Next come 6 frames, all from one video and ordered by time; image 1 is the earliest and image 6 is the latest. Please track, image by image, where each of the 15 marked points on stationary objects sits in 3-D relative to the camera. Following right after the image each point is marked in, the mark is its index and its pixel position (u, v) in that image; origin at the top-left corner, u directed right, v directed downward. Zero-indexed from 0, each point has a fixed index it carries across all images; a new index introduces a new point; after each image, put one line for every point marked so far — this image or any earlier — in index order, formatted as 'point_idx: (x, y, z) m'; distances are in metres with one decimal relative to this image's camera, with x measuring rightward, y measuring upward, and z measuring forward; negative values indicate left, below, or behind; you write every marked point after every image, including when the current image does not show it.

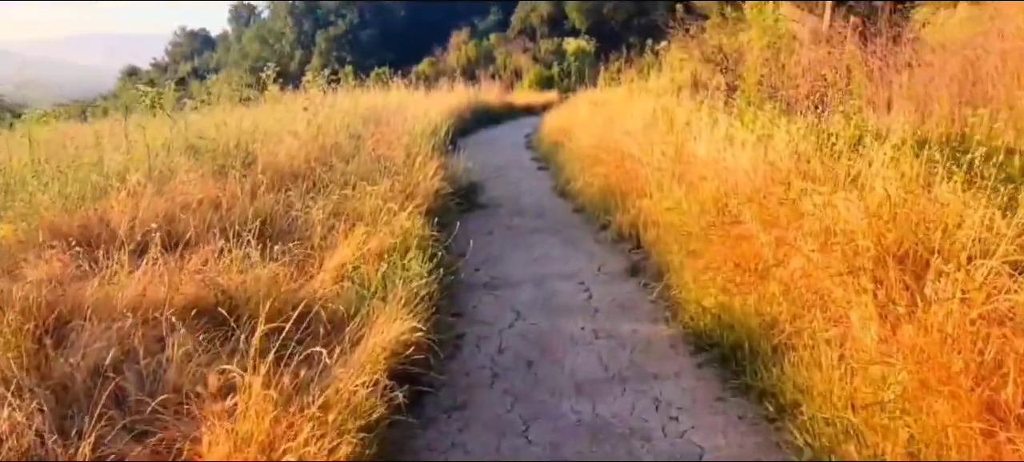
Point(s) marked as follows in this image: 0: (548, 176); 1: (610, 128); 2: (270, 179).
0: (+0.3, +0.5, +7.6) m
1: (+0.9, +1.0, +7.7) m
2: (-1.6, +0.3, +5.2) m
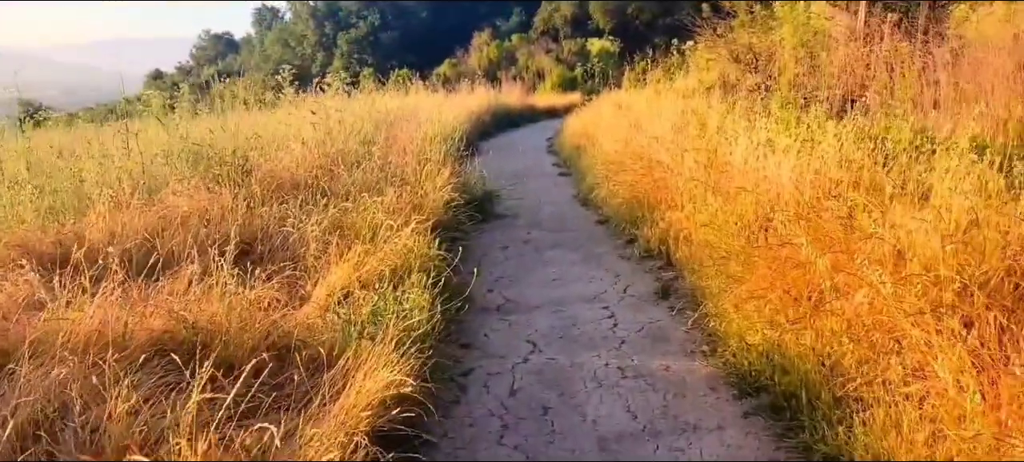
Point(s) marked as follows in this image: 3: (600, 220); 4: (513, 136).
0: (+0.5, +0.4, +7.2) m
1: (+1.1, +0.9, +7.3) m
2: (-1.5, +0.2, +4.8) m
3: (+0.6, +0.1, +5.5) m
4: (0.0, +1.4, +11.7) m
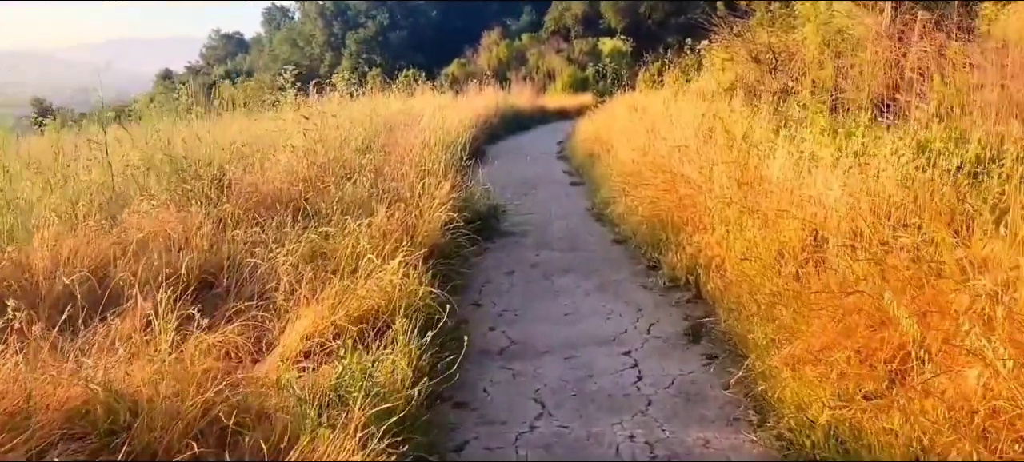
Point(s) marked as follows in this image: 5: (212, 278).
0: (+0.6, +0.3, +6.6) m
1: (+1.2, +0.8, +6.7) m
2: (-1.4, +0.1, +4.3) m
3: (+0.7, -0.1, +4.9) m
4: (+0.1, +1.3, +11.1) m
5: (-1.3, -0.2, +3.5) m
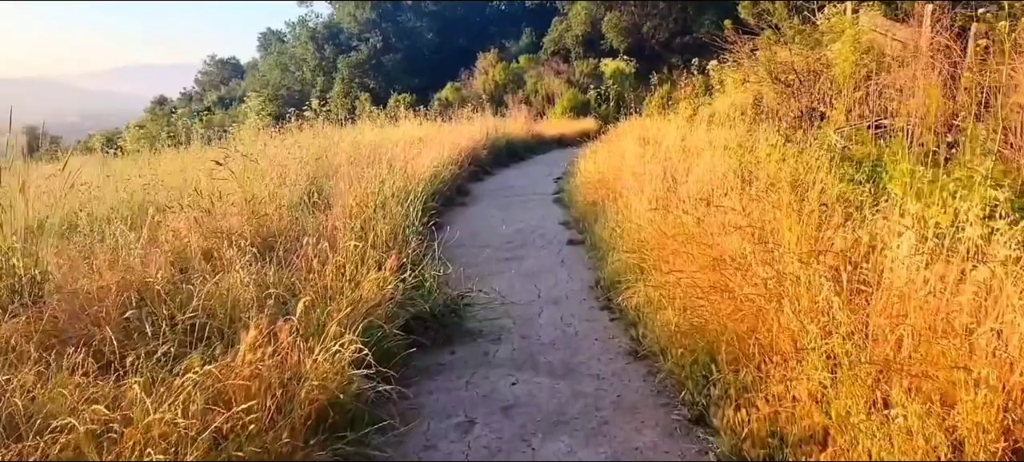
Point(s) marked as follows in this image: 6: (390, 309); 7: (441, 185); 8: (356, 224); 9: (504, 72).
0: (+0.4, -0.2, +5.0) m
1: (+1.0, +0.3, +5.1) m
2: (-1.6, -0.3, +2.7) m
3: (+0.5, -0.5, +3.3) m
4: (0.0, +0.6, +9.5) m
5: (-1.5, -0.7, +1.8) m
6: (-0.5, -0.3, +3.3) m
7: (-0.6, +0.4, +7.0) m
8: (-0.8, 0.0, +4.3) m
9: (-0.2, +3.4, +17.2) m
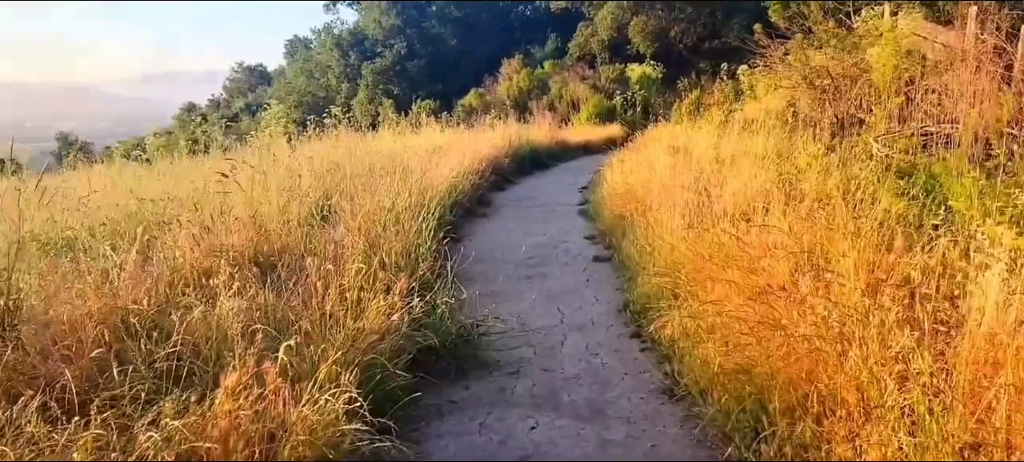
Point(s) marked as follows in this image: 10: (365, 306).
0: (+0.6, -0.3, +4.6) m
1: (+1.2, +0.2, +4.7) m
2: (-1.5, -0.4, +2.4) m
3: (+0.6, -0.6, +2.9) m
4: (+0.3, +0.5, +9.2) m
5: (-1.4, -0.7, +1.5) m
6: (-0.4, -0.4, +3.0) m
7: (-0.4, +0.3, +6.7) m
8: (-0.7, 0.0, +4.0) m
9: (+0.3, +3.2, +16.9) m
10: (-0.6, -0.3, +3.1) m
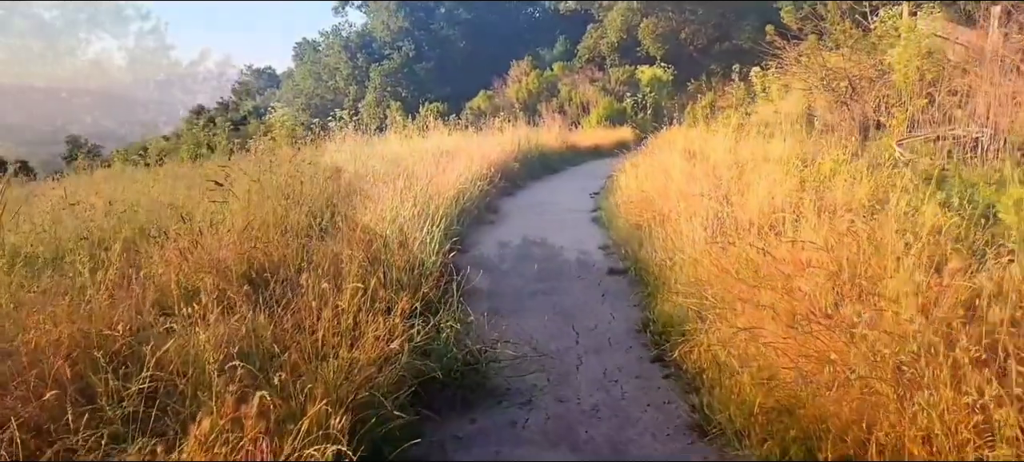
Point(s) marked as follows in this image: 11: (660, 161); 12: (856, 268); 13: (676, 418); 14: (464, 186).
0: (+0.6, -0.4, +4.3) m
1: (+1.2, +0.1, +4.4) m
2: (-1.5, -0.5, +2.1) m
3: (+0.6, -0.7, +2.6) m
4: (+0.4, +0.4, +8.9) m
5: (-1.4, -0.8, +1.3) m
6: (-0.4, -0.5, +2.7) m
7: (-0.4, +0.2, +6.4) m
8: (-0.7, -0.1, +3.7) m
9: (+0.5, +3.1, +16.6) m
10: (-0.5, -0.3, +2.8) m
11: (+1.4, +0.6, +7.4) m
12: (+1.3, -0.1, +3.1) m
13: (+0.6, -0.6, +2.8) m
14: (-0.4, +0.4, +6.6) m
